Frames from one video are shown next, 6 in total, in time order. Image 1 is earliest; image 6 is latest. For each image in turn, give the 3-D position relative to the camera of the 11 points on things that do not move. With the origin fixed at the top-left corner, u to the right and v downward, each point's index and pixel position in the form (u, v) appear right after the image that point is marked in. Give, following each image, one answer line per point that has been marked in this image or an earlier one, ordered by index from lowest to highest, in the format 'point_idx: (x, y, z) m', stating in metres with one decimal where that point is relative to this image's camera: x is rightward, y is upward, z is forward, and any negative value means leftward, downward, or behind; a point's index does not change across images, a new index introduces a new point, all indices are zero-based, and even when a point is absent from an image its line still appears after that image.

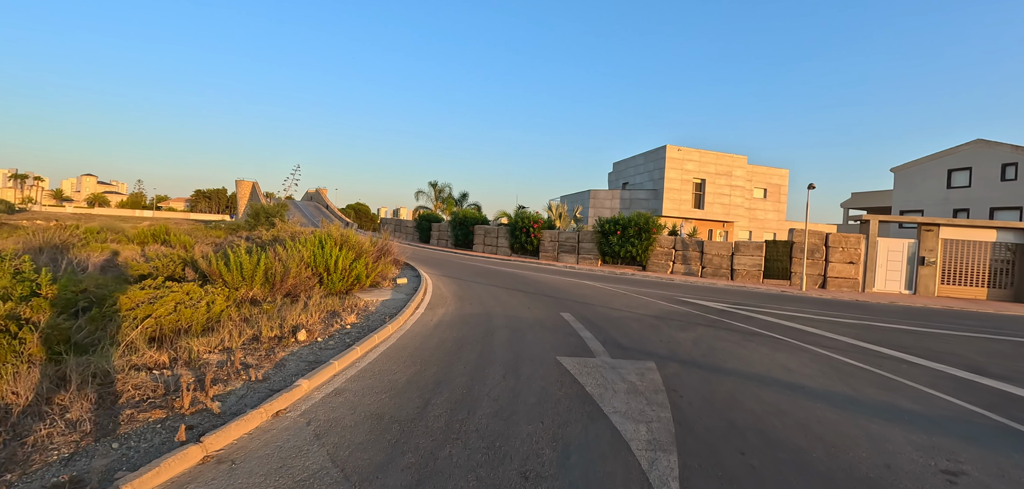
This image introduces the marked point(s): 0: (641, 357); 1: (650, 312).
0: (+1.8, -1.6, +6.2) m
1: (+3.2, -1.6, +10.3) m
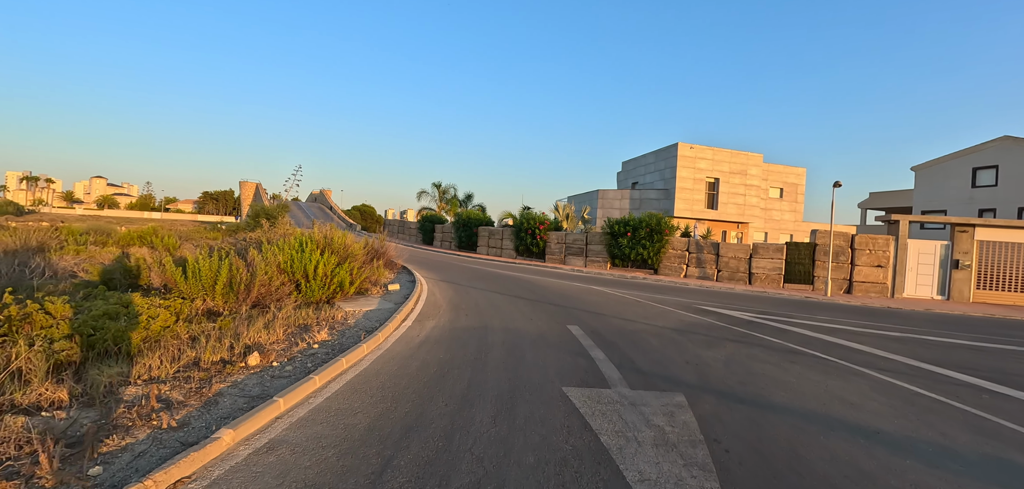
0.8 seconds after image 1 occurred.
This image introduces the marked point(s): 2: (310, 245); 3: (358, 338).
0: (+1.8, -1.6, +5.1) m
1: (+3.3, -1.6, +9.1) m
2: (-4.5, 0.0, +9.7) m
3: (-2.3, -1.4, +6.5) m
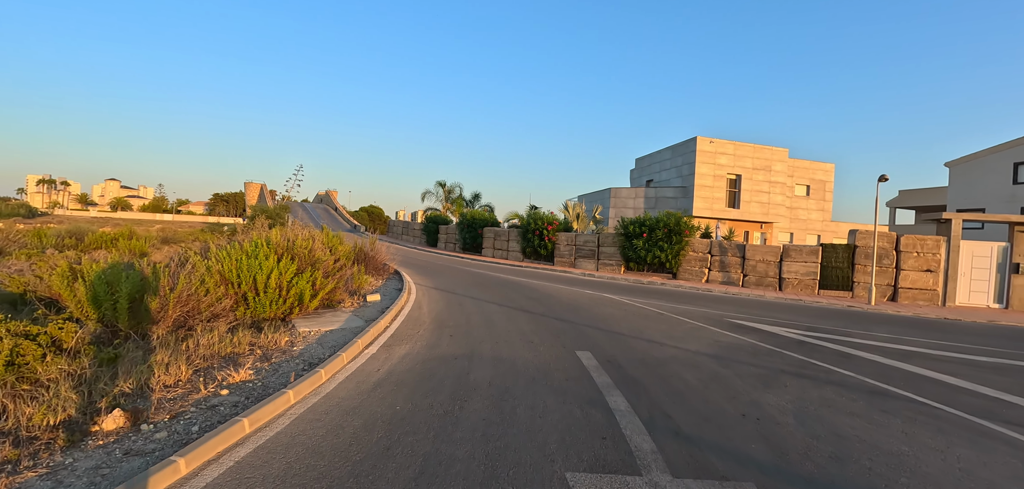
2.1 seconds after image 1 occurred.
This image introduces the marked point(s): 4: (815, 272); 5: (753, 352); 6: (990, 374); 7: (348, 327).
0: (+1.6, -1.7, +3.3) m
1: (+3.2, -1.7, +7.3) m
2: (-4.5, -0.1, +8.1) m
3: (-2.4, -1.5, +4.8) m
4: (+12.6, -1.2, +18.3) m
5: (+4.0, -1.8, +7.3) m
6: (+7.6, -2.1, +7.0) m
7: (-2.7, -1.4, +7.3) m
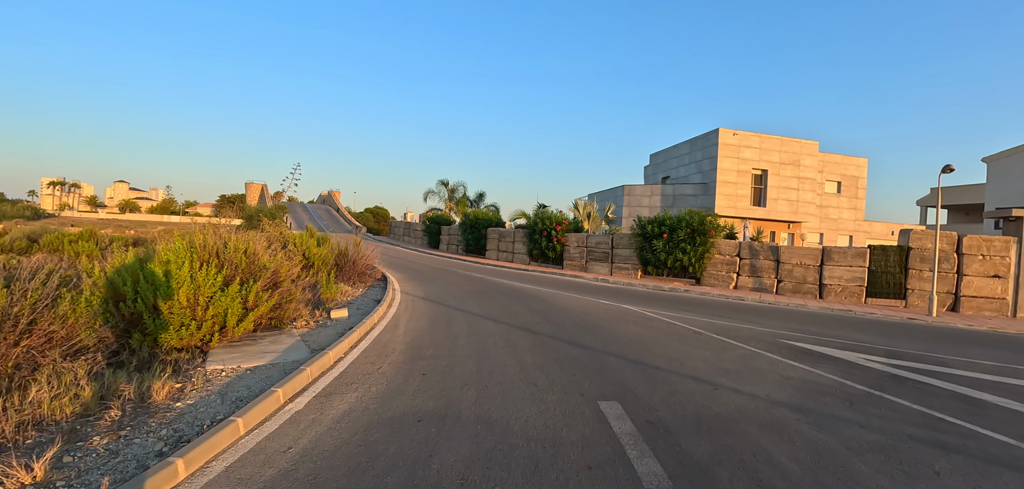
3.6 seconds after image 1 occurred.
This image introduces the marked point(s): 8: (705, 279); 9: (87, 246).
0: (+1.5, -1.7, +1.2) m
1: (+3.1, -1.7, +5.2) m
2: (-4.6, -0.1, +6.1) m
3: (-2.5, -1.5, +2.8) m
4: (+12.7, -1.2, +16.0) m
5: (+4.0, -1.8, +5.2) m
6: (+7.6, -2.1, +4.9) m
7: (-2.7, -1.4, +5.3) m
8: (+8.1, -1.4, +18.3) m
9: (-13.4, 0.0, +14.0) m
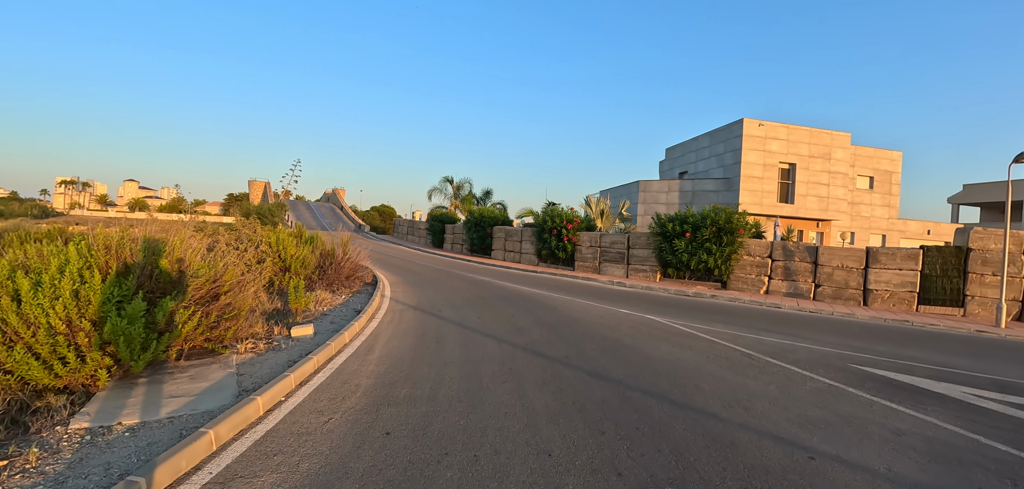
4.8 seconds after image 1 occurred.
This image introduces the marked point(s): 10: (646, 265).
0: (+1.4, -1.8, -0.4) m
1: (+3.2, -1.8, +3.5) m
2: (-4.5, -0.1, +4.6) m
3: (-2.5, -1.5, +1.3) m
4: (+12.9, -1.2, +14.2) m
5: (+4.0, -1.8, +3.5) m
6: (+7.6, -2.1, +3.1) m
7: (-2.7, -1.4, +3.7) m
8: (+8.3, -1.4, +16.6) m
9: (-13.2, 0.0, +12.6) m
10: (+5.7, -0.9, +18.8) m
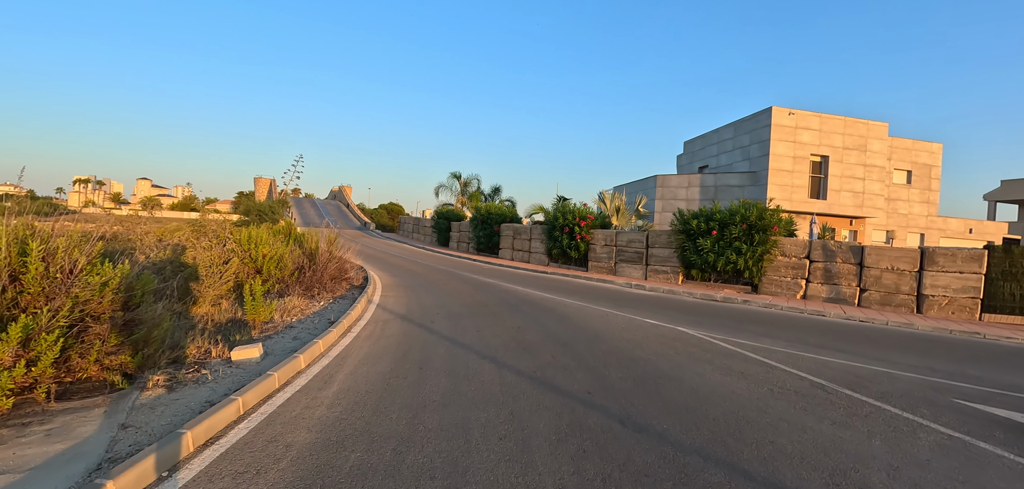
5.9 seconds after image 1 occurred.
0: (+1.3, -1.8, -1.9) m
1: (+3.1, -1.8, +2.0) m
2: (-4.5, -0.1, +3.3) m
3: (-2.6, -1.5, -0.1) m
4: (+13.2, -1.2, +12.4) m
5: (+3.9, -1.8, +2.0) m
6: (+7.5, -2.1, +1.5) m
7: (-2.7, -1.4, +2.3) m
8: (+8.6, -1.4, +15.0) m
9: (-13.0, 0.0, +11.4) m
10: (+6.0, -0.8, +17.2) m
